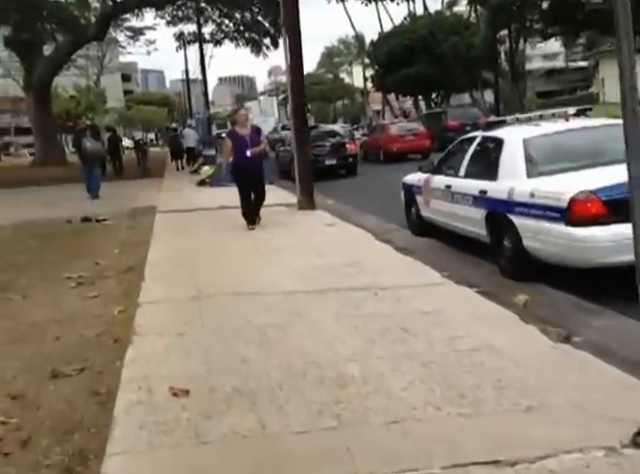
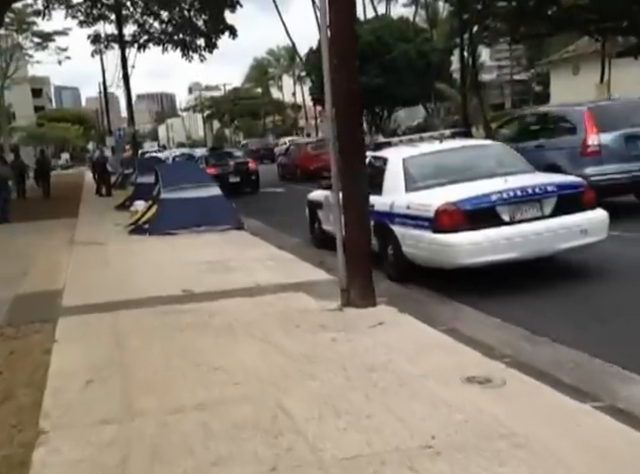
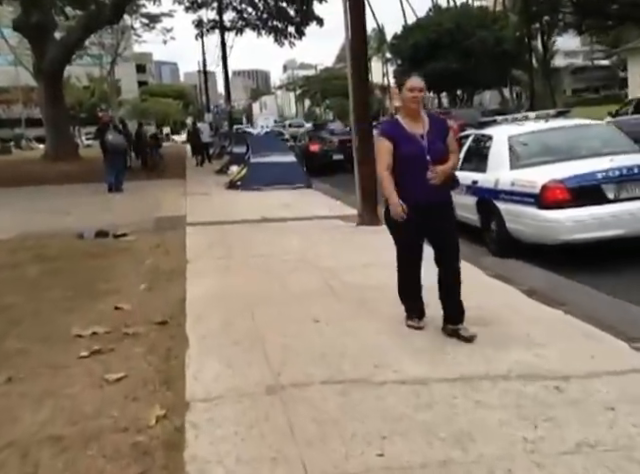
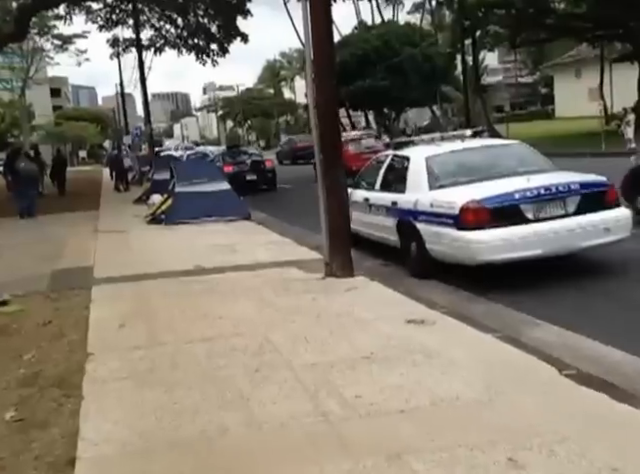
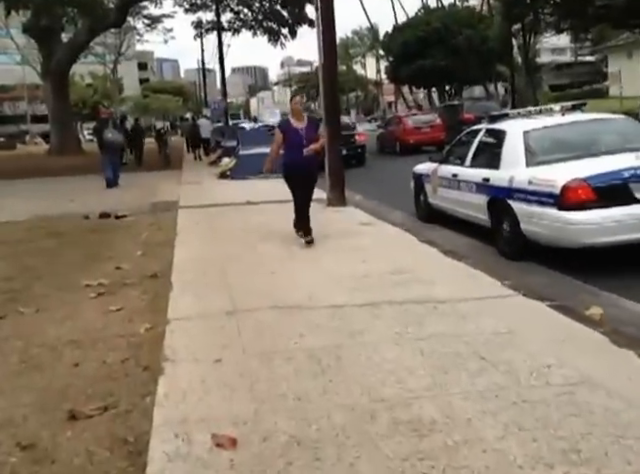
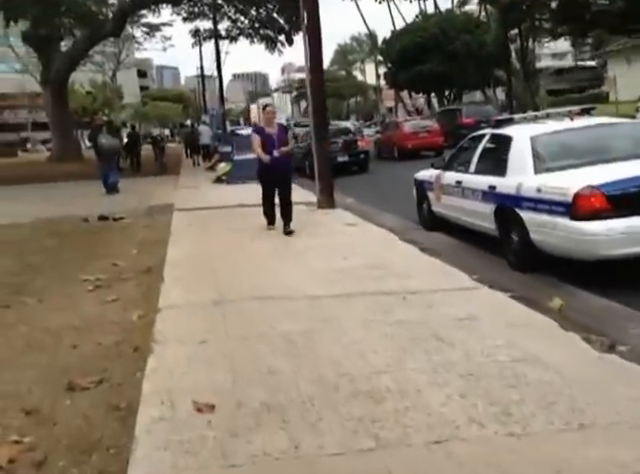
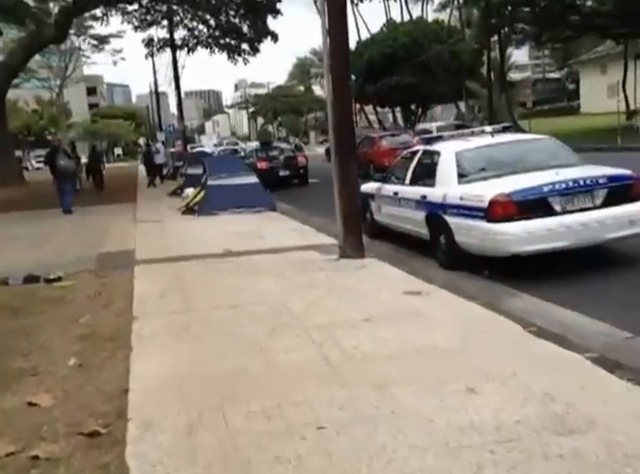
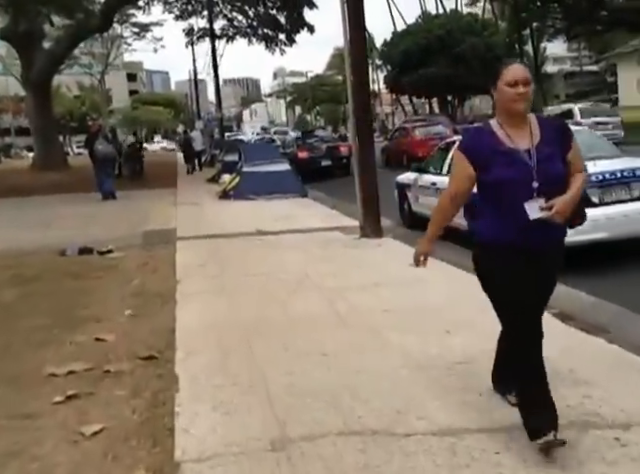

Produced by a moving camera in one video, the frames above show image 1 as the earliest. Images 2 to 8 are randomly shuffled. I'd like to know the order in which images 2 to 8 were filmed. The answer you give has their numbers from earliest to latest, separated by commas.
6, 5, 3, 8, 7, 4, 2
